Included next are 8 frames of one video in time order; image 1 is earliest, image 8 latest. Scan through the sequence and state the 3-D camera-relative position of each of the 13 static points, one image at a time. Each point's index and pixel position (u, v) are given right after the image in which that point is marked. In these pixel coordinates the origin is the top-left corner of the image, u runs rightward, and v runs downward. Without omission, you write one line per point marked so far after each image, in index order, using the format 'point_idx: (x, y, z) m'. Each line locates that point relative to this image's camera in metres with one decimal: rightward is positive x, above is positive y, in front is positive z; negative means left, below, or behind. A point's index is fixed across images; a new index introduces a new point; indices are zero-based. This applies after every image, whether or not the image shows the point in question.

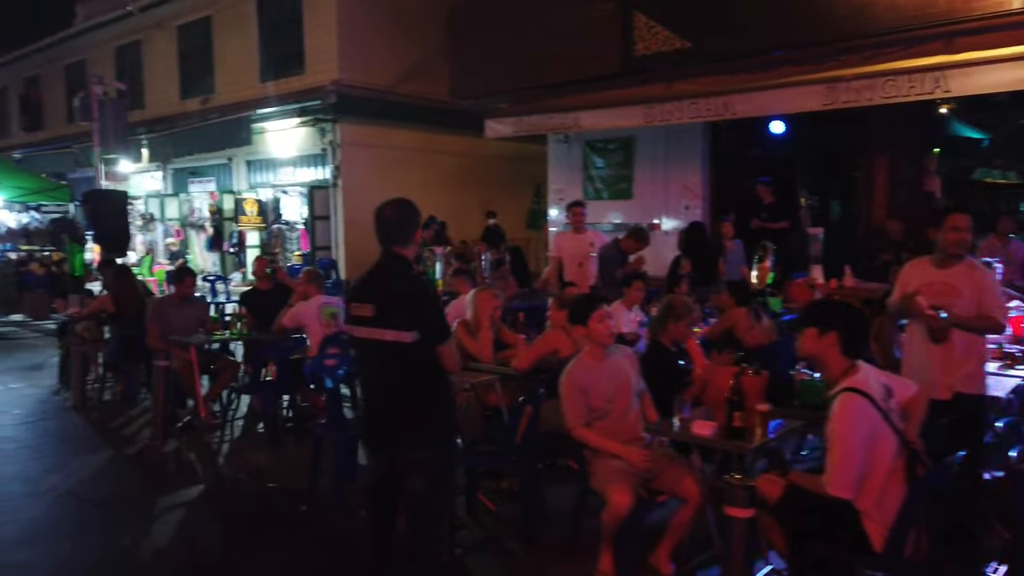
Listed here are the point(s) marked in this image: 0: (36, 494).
0: (-3.0, -1.3, +4.8) m
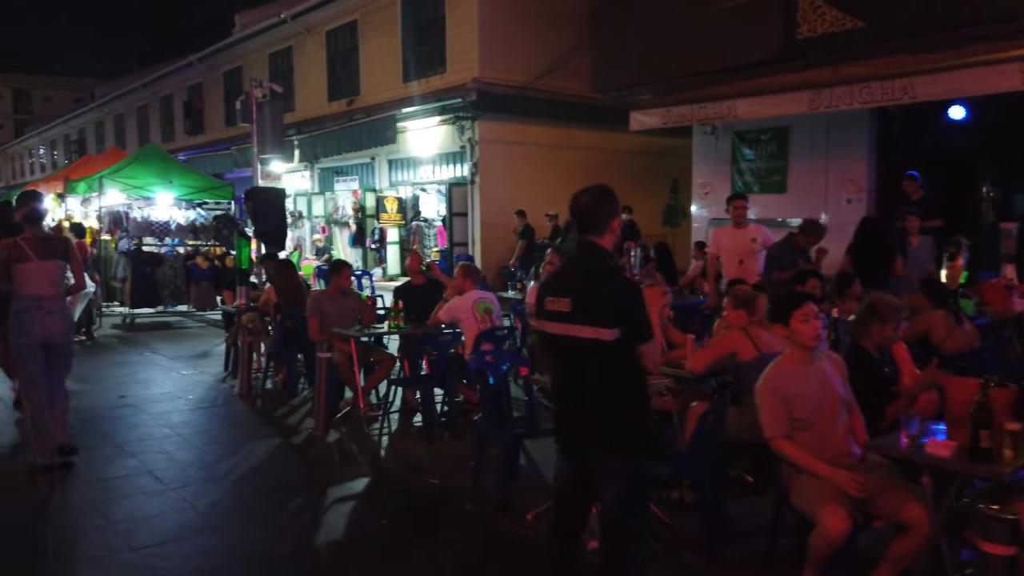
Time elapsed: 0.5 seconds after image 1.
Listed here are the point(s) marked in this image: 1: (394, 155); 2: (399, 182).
0: (-1.9, -1.2, +5.0) m
1: (-2.9, +3.2, +18.4) m
2: (-2.8, +2.5, +18.4) m
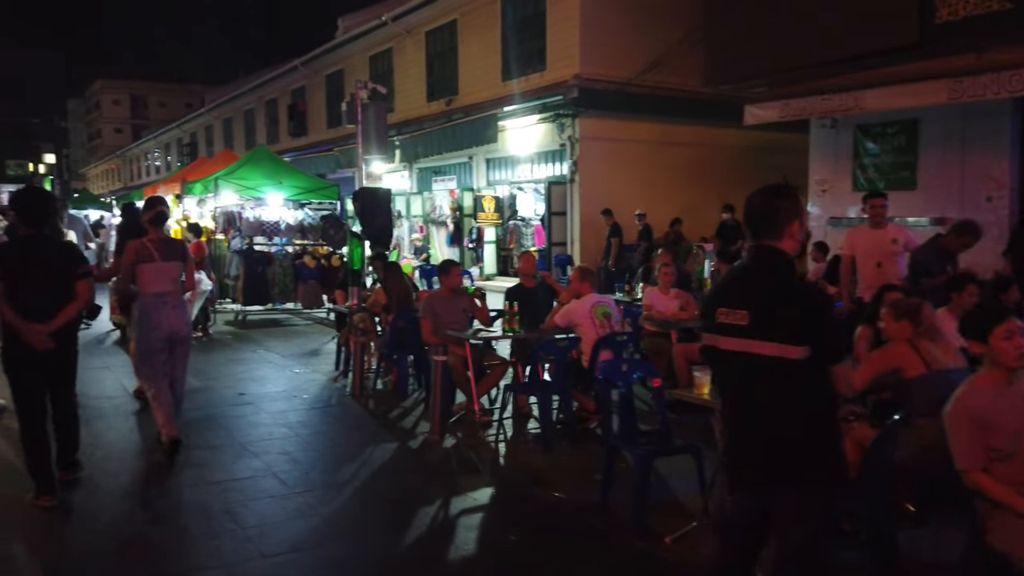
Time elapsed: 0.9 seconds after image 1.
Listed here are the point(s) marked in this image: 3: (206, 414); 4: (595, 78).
0: (-1.1, -1.3, +4.9) m
1: (-0.5, +3.2, +18.3) m
2: (-0.4, +2.5, +18.3) m
3: (-2.8, -1.1, +6.9) m
4: (+1.7, +4.3, +15.6) m
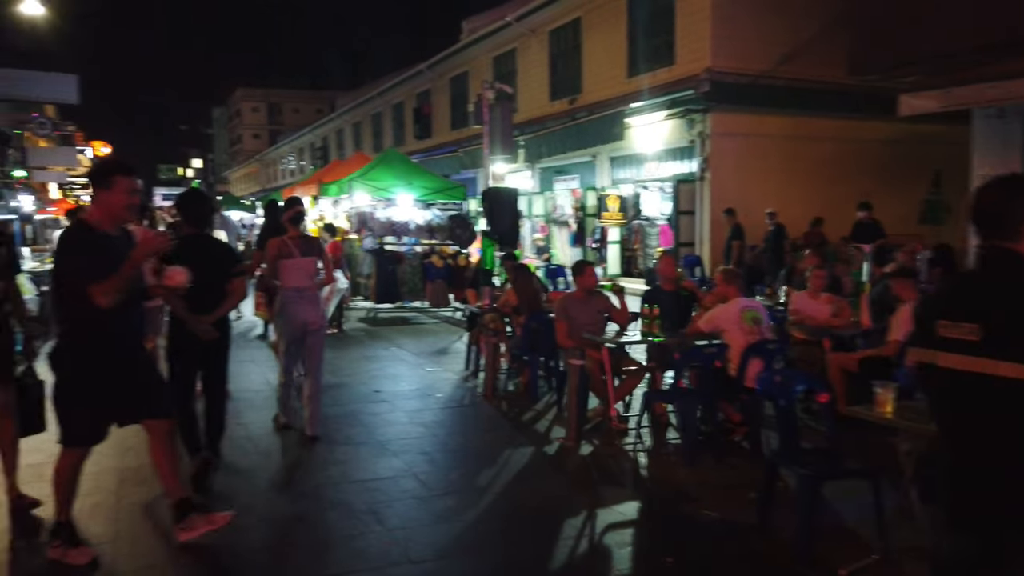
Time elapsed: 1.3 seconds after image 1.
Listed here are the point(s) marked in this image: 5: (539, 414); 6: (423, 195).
0: (-0.2, -1.3, +4.8) m
1: (+2.5, +3.2, +18.0) m
2: (+2.6, +2.5, +18.0) m
3: (-1.5, -1.1, +7.0) m
4: (+4.2, +4.3, +15.0) m
5: (+0.2, -1.1, +6.8) m
6: (-1.6, +1.7, +13.9) m
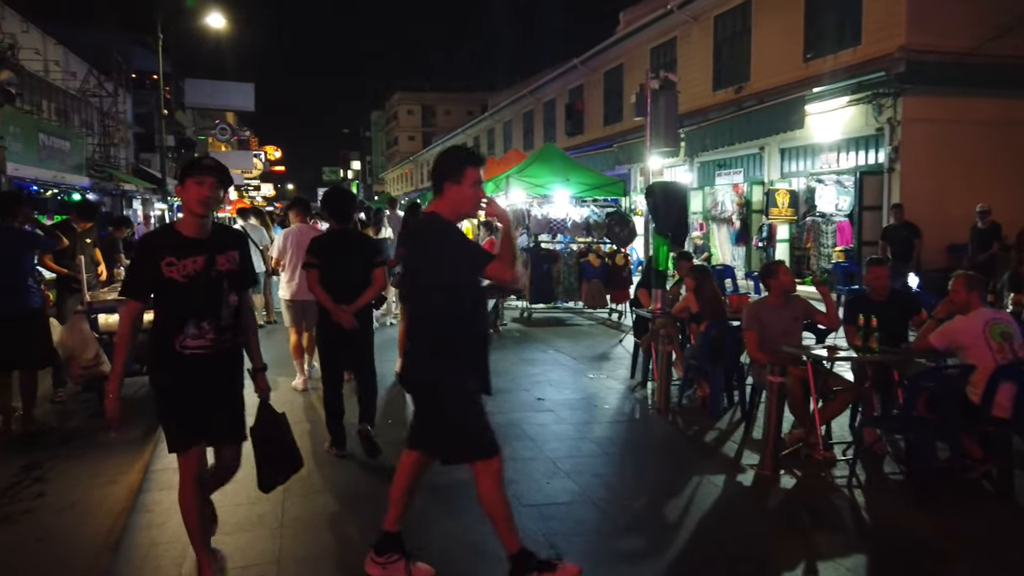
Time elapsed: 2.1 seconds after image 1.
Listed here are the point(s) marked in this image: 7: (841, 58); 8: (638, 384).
0: (+0.8, -1.3, +4.2) m
1: (+6.0, +3.1, +16.6) m
2: (+6.1, +2.5, +16.6) m
3: (0.0, -1.1, +6.6) m
4: (+7.2, +4.2, +13.3) m
5: (+1.7, -1.2, +6.1) m
6: (+1.2, +1.7, +13.3) m
7: (+6.4, +4.5, +14.8) m
8: (+1.3, -1.0, +7.8) m
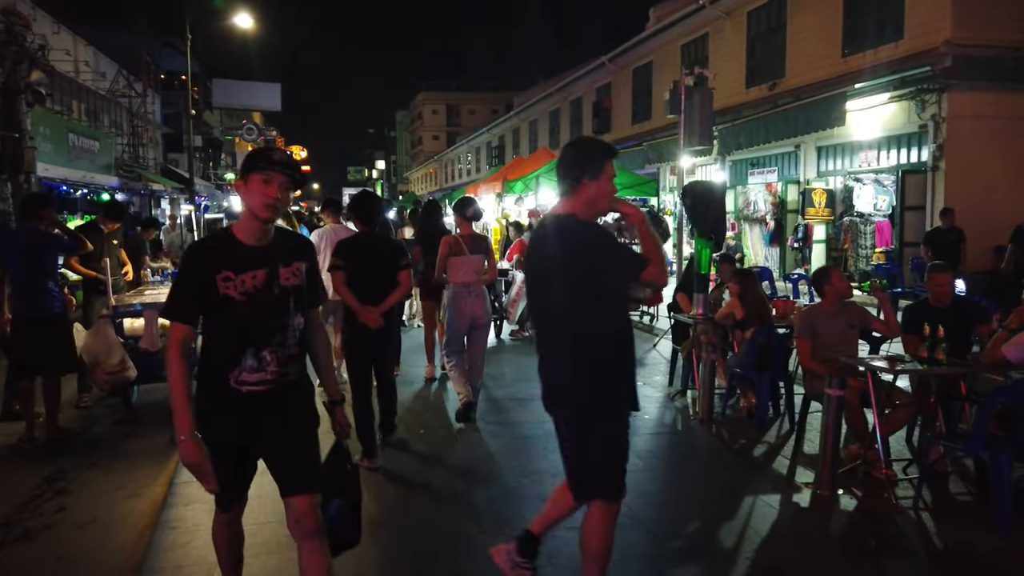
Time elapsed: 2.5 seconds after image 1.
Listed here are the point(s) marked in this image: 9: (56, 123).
0: (+1.1, -1.3, +3.9) m
1: (+6.6, +3.1, +16.1) m
2: (+6.7, +2.4, +16.1) m
3: (+0.2, -1.2, +6.3) m
4: (+7.7, +4.1, +12.8) m
5: (+2.0, -1.2, +5.8) m
6: (+1.7, +1.7, +13.0) m
7: (+6.9, +4.4, +14.4) m
8: (+1.6, -1.0, +7.5) m
9: (-10.5, +3.8, +17.6) m
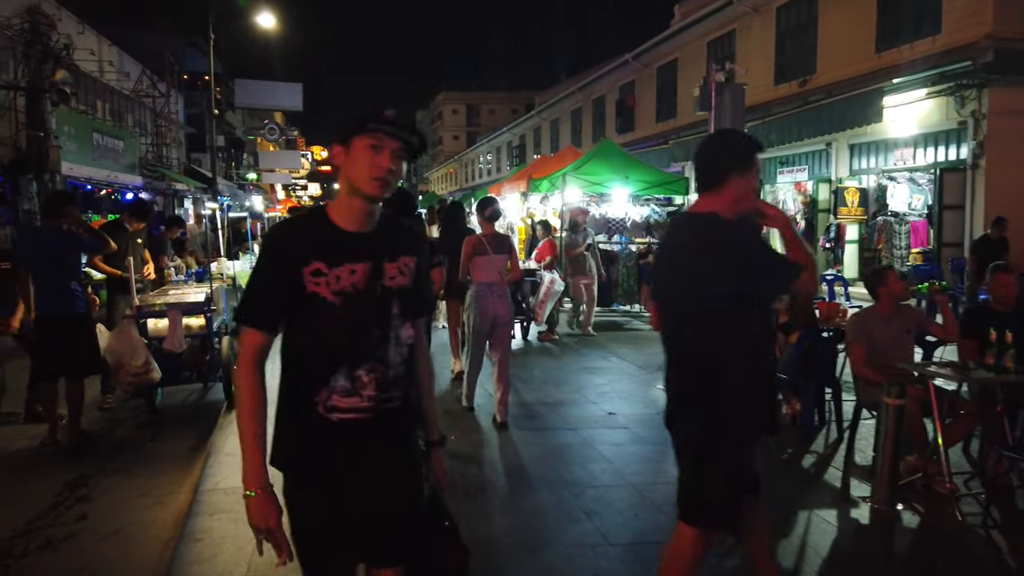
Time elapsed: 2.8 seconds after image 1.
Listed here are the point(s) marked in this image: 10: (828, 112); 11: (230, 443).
0: (+1.3, -1.3, +3.6) m
1: (+7.1, +3.1, +15.7) m
2: (+7.2, +2.4, +15.7) m
3: (+0.5, -1.2, +6.0) m
4: (+8.1, +4.1, +12.4) m
5: (+2.2, -1.2, +5.5) m
6: (+2.1, +1.6, +12.7) m
7: (+7.4, +4.4, +14.0) m
8: (+1.9, -1.0, +7.2) m
9: (-9.9, +3.8, +17.6) m
10: (+5.9, +3.3, +14.3) m
11: (-2.1, -1.2, +5.7) m
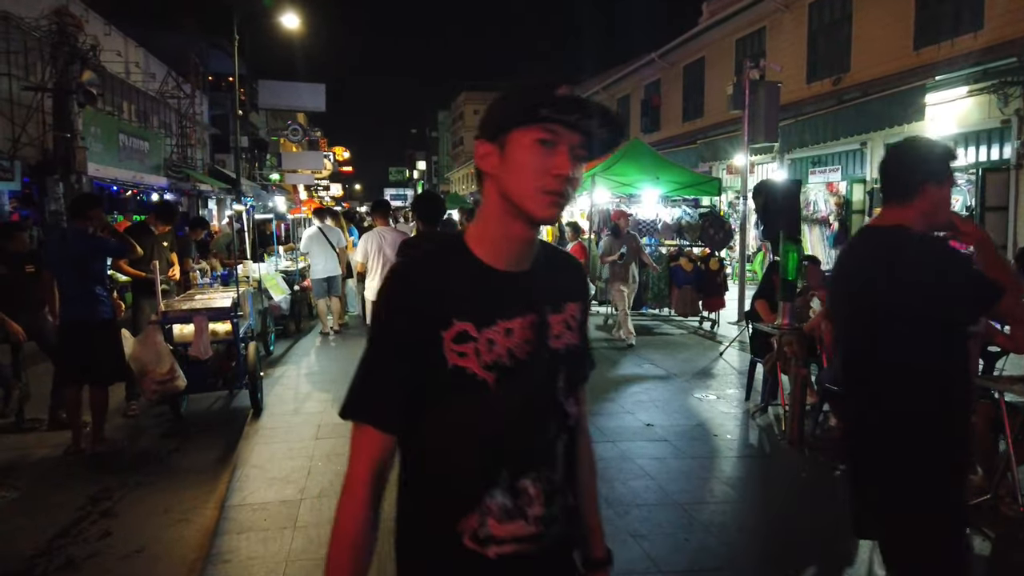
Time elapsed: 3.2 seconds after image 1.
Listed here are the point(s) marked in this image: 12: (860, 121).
0: (+1.5, -1.4, +3.4) m
1: (+7.7, +3.0, +15.3) m
2: (+7.7, +2.3, +15.3) m
3: (+0.8, -1.2, +5.8) m
4: (+8.6, +4.0, +11.9) m
5: (+2.5, -1.3, +5.2) m
6: (+2.6, +1.6, +12.4) m
7: (+7.9, +4.3, +13.5) m
8: (+2.2, -1.1, +6.9) m
9: (-9.4, +3.8, +17.6) m
10: (+6.4, +3.2, +13.9) m
11: (-1.8, -1.2, +5.5) m
12: (+6.4, +3.1, +14.0) m
